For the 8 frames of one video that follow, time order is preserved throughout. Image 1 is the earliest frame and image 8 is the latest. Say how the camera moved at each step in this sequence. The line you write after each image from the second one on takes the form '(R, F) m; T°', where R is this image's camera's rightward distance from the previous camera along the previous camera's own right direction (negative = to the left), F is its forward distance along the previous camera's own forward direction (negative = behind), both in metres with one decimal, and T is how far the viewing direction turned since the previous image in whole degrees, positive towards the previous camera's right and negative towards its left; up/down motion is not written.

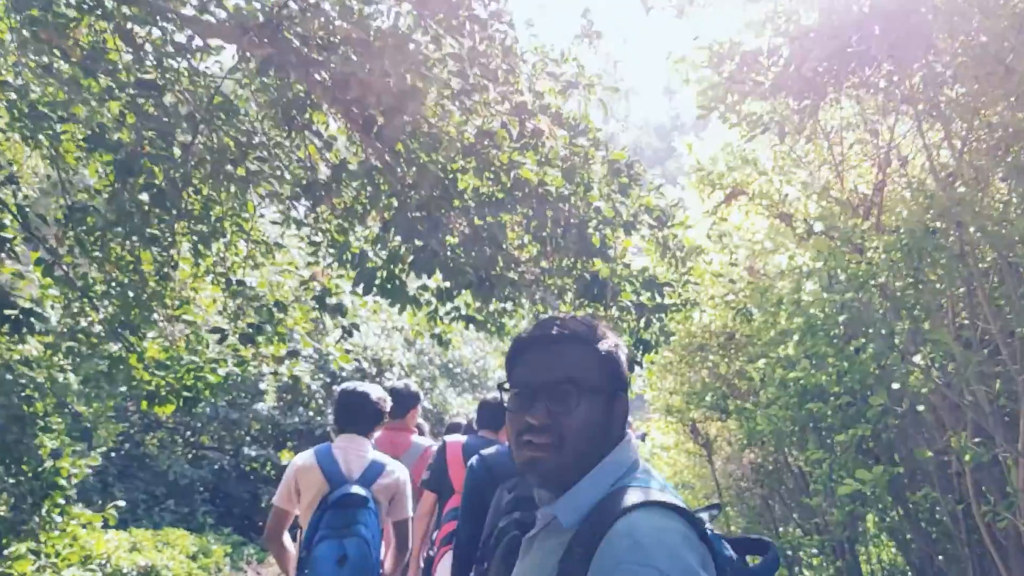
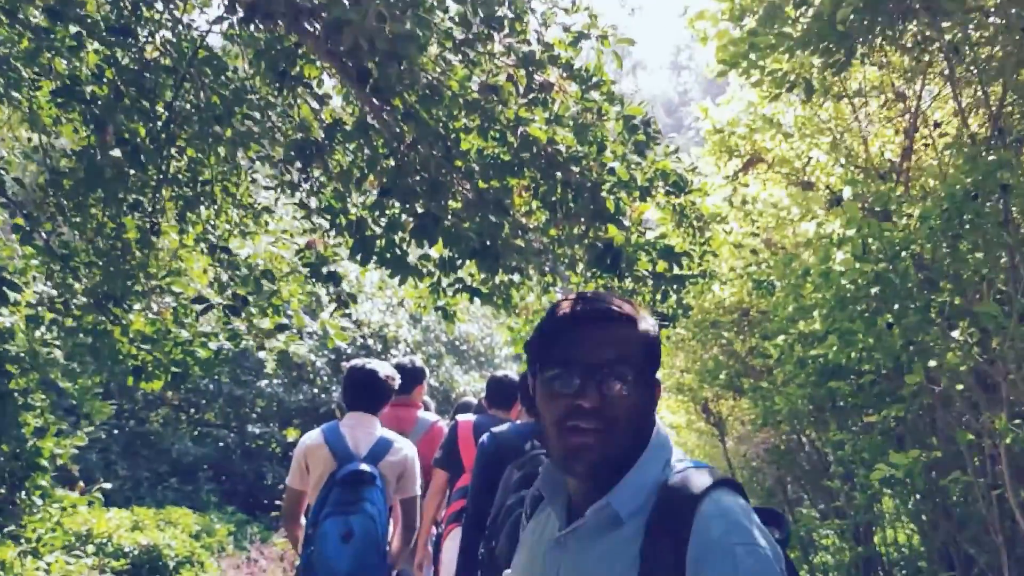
(0.0, +0.4) m; 0°
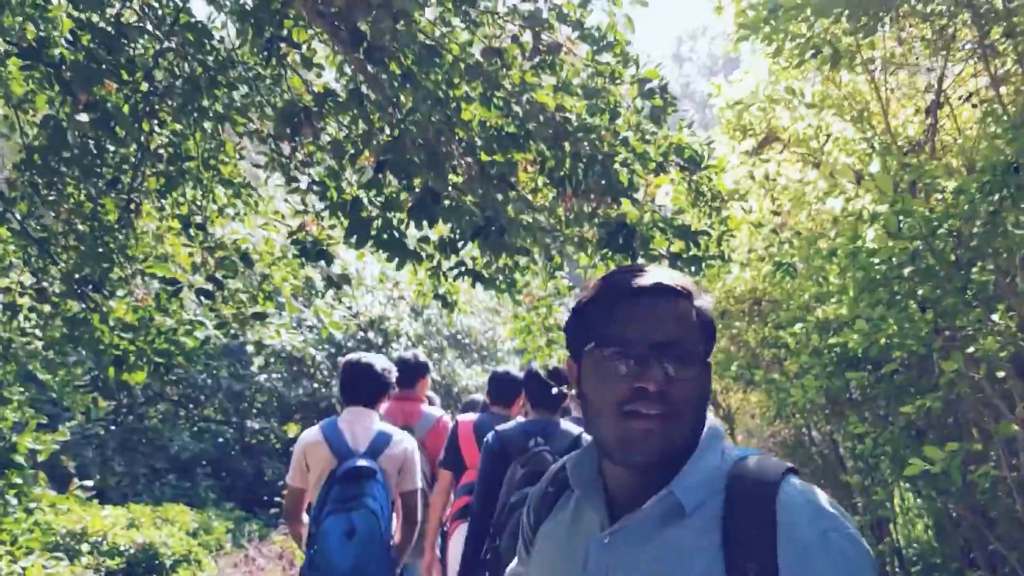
(0.0, +0.4) m; 0°
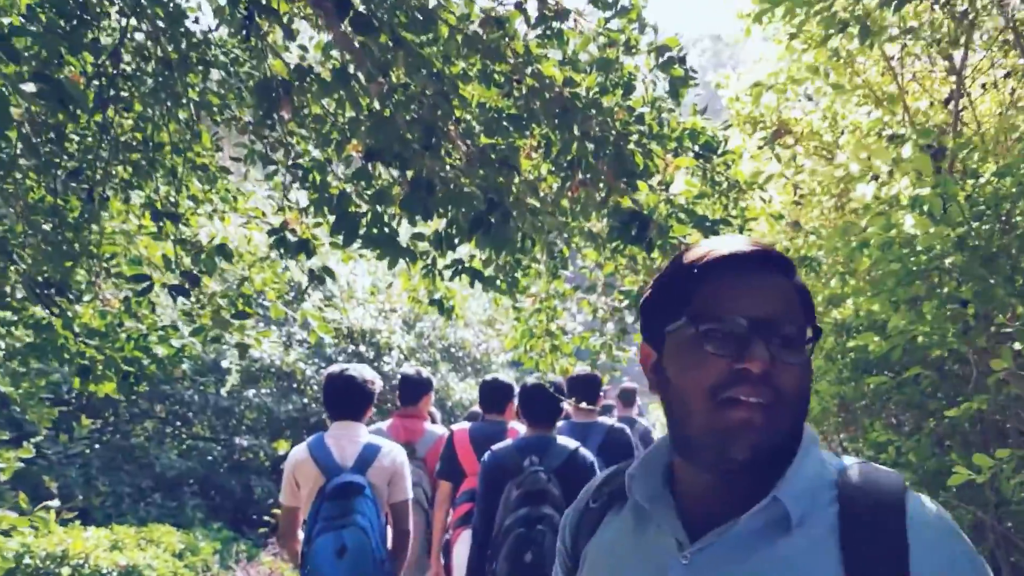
(-0.1, +0.4) m; +1°
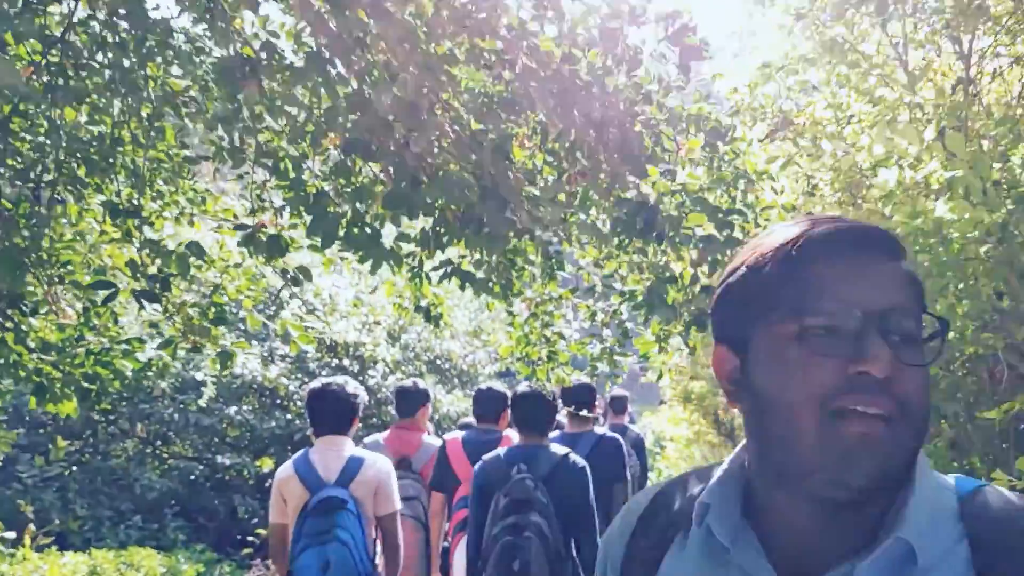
(-0.1, +0.4) m; +1°
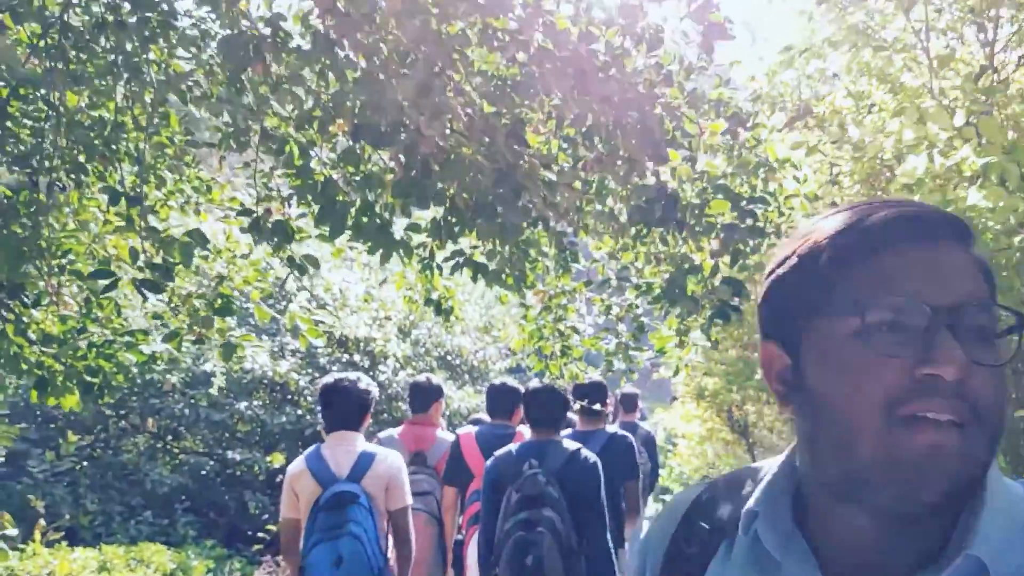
(0.0, +0.1) m; -1°
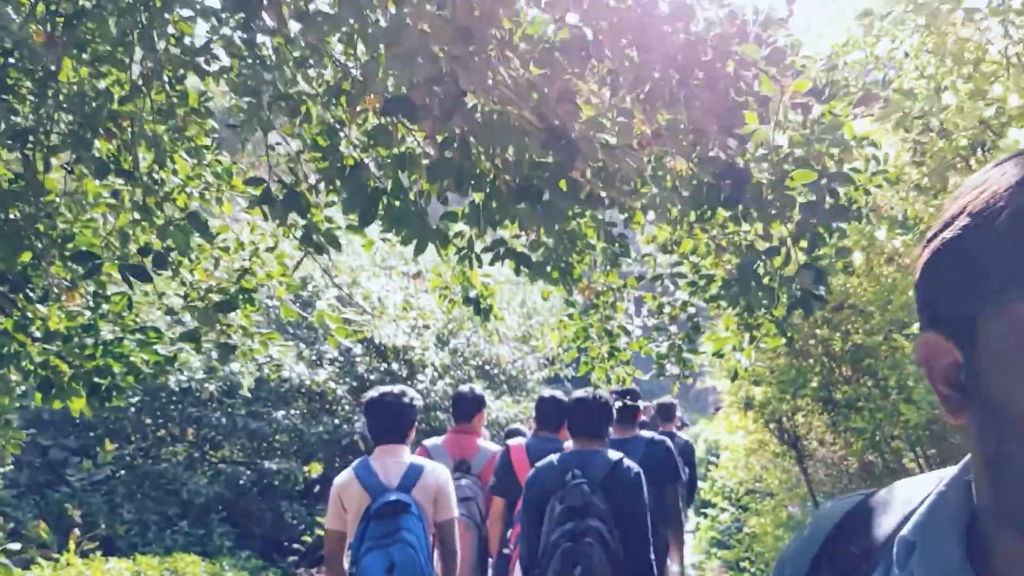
(0.0, +0.4) m; -2°
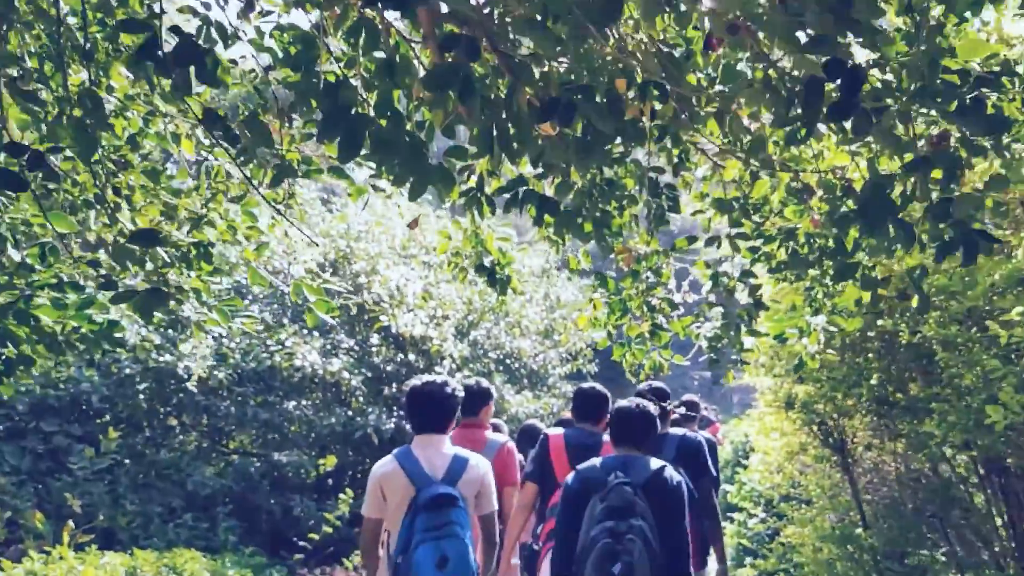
(0.0, +0.9) m; -1°
